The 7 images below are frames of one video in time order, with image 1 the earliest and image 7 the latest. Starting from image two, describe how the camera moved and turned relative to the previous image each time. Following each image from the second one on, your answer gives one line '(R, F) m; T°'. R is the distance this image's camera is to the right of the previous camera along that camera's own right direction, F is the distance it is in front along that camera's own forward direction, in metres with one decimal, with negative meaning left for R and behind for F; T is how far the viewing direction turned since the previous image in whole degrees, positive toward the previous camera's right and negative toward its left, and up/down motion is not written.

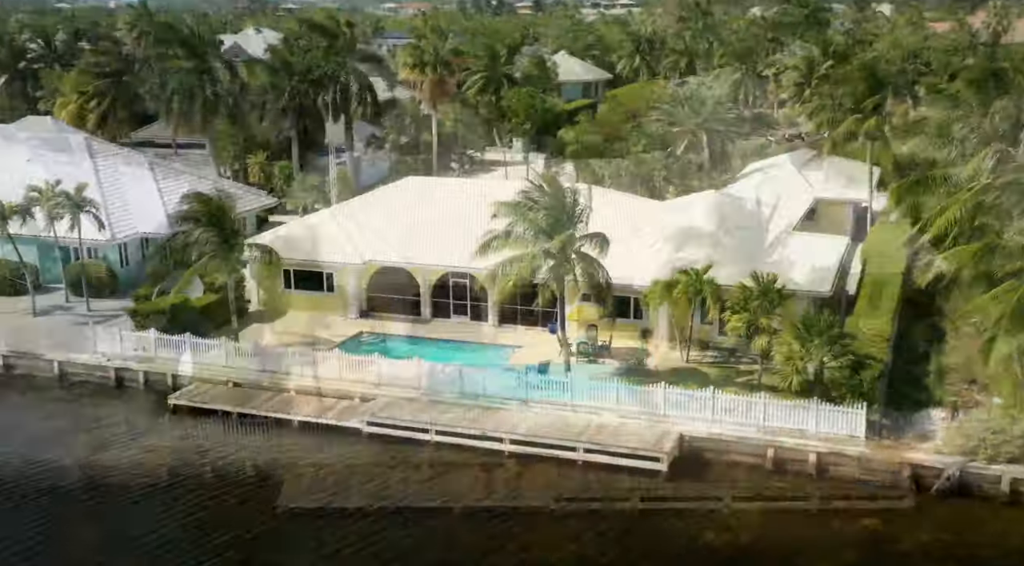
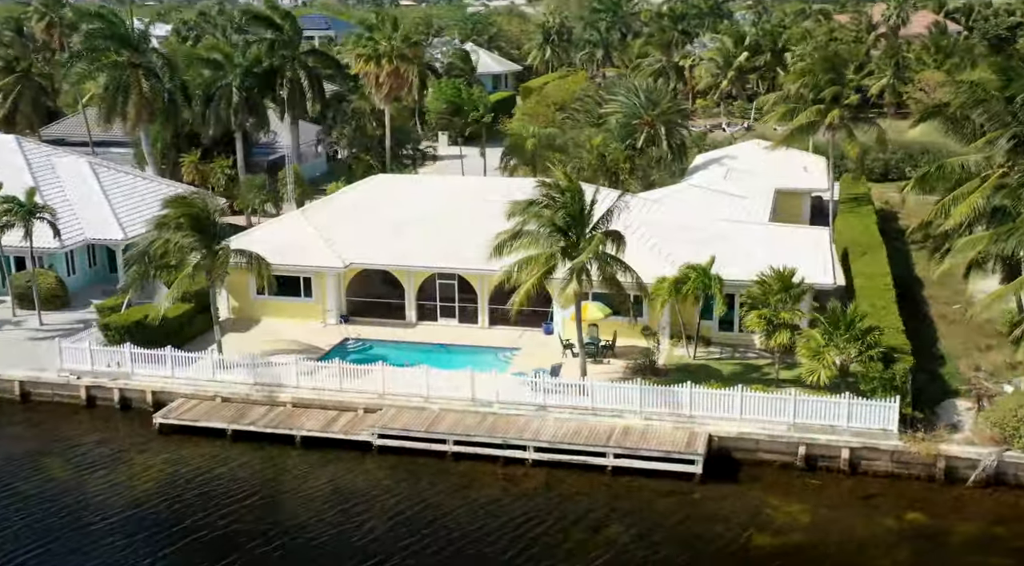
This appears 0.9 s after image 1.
(-3.2, +1.2) m; +6°
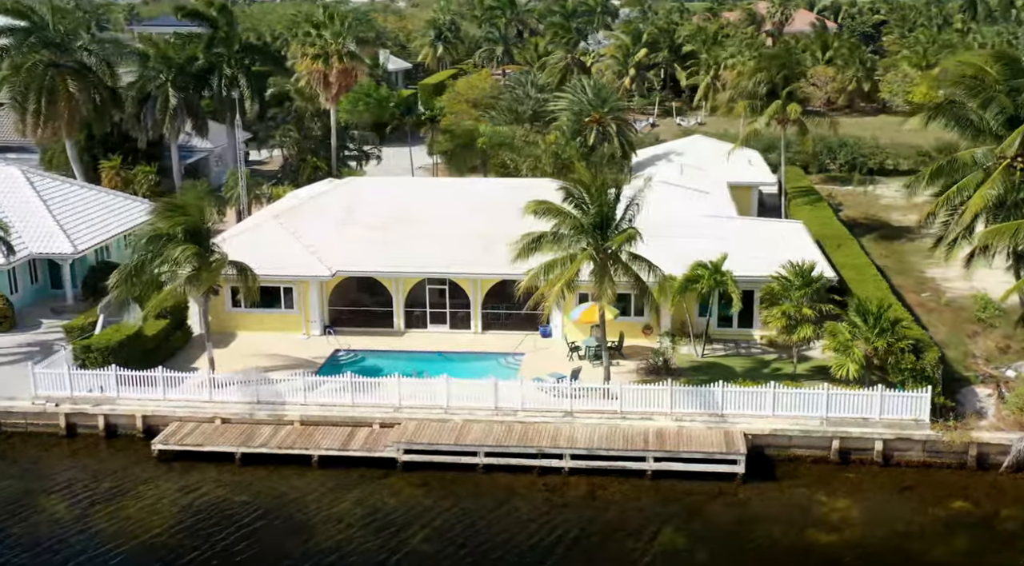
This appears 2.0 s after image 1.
(-3.8, +1.1) m; +7°
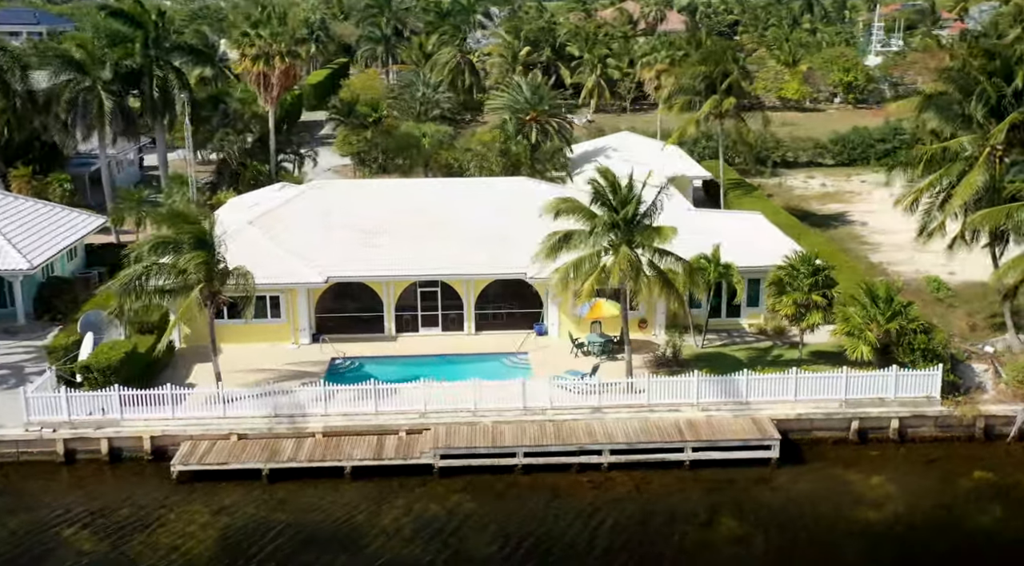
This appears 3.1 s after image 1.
(-4.4, +0.5) m; +8°
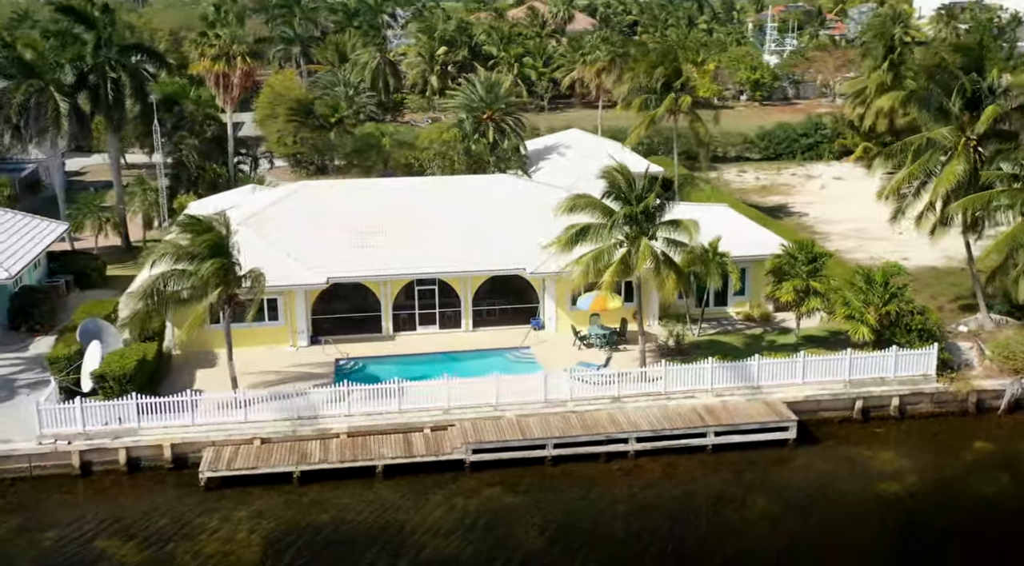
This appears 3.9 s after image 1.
(-3.3, -0.1) m; +6°
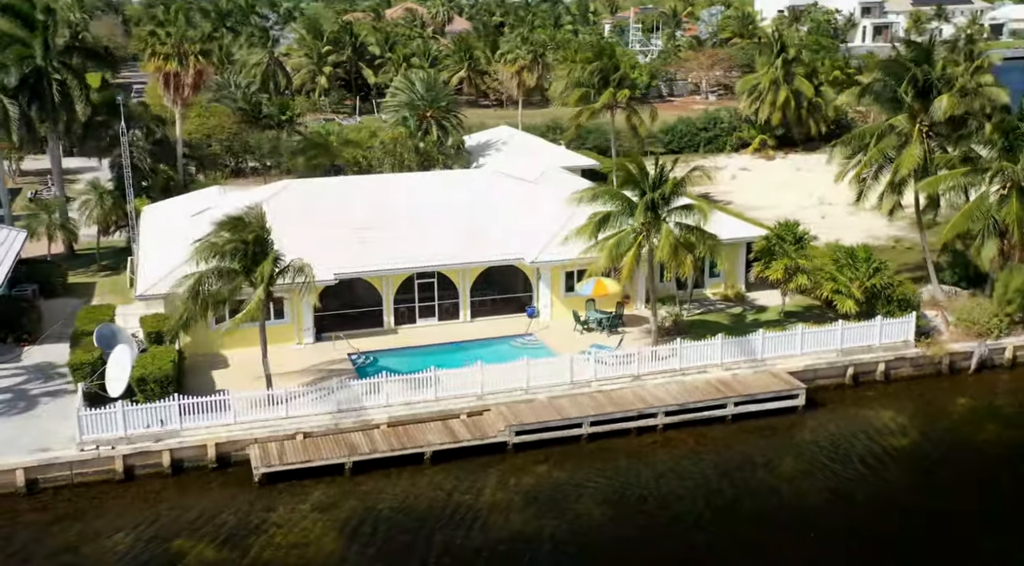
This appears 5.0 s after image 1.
(-4.6, -0.6) m; +8°
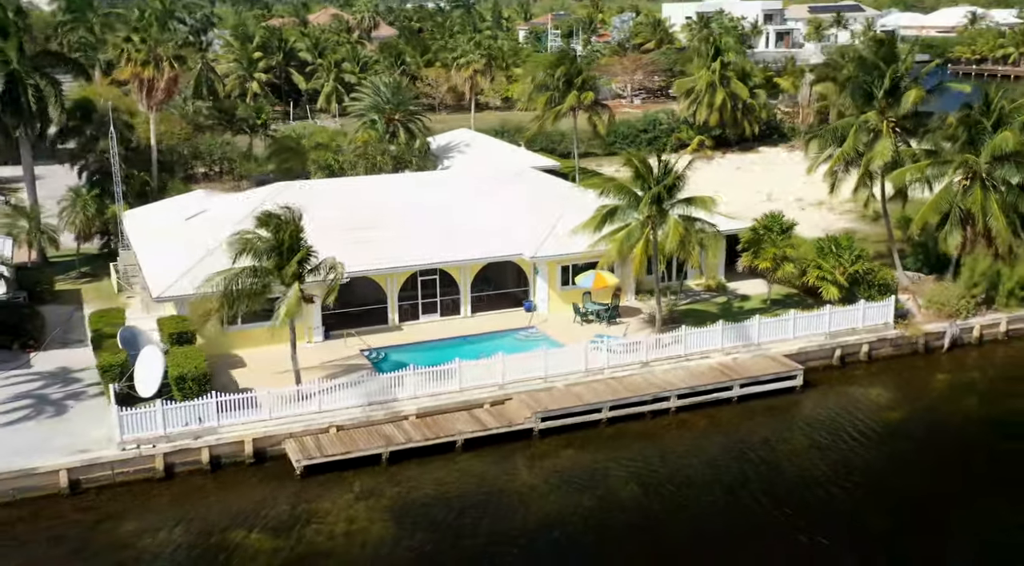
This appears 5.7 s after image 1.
(-2.9, -0.9) m; +5°
